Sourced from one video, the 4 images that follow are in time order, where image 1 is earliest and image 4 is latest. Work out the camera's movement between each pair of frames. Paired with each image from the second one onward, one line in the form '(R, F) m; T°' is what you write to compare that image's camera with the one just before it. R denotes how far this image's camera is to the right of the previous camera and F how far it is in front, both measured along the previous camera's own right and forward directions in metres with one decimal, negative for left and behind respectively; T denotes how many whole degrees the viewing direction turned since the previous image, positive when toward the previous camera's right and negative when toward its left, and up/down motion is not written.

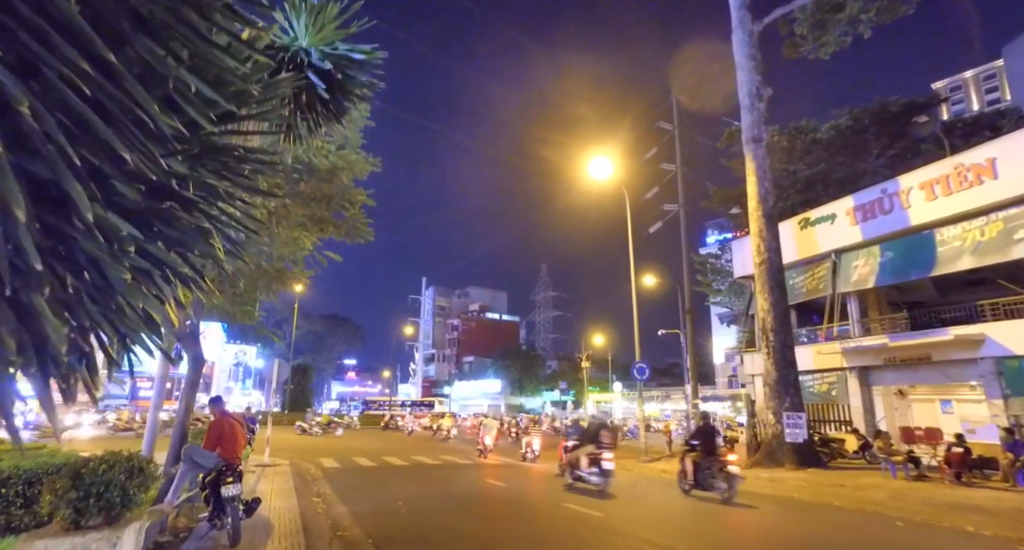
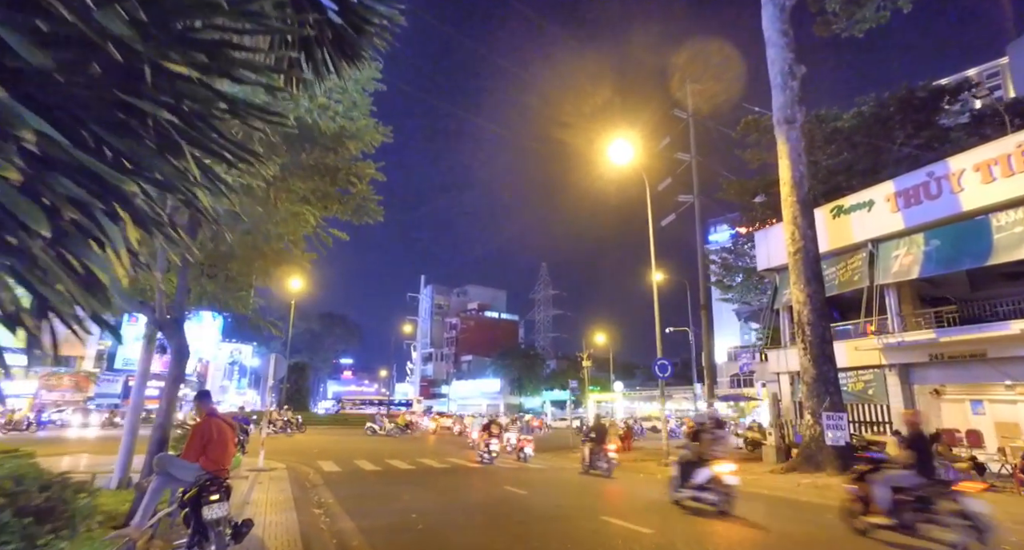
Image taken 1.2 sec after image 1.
(-0.5, +1.3) m; 0°
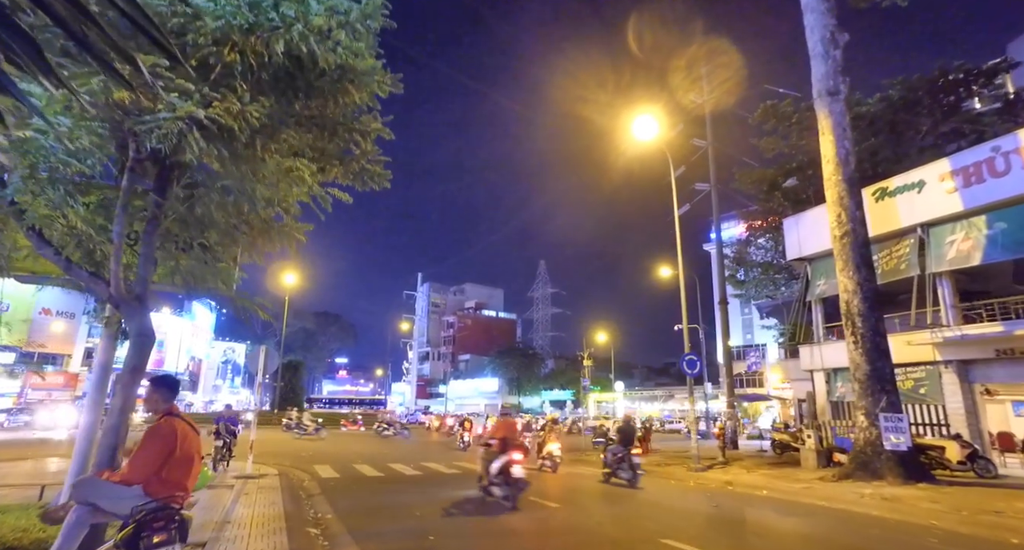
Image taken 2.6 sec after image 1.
(-0.6, +1.6) m; 0°
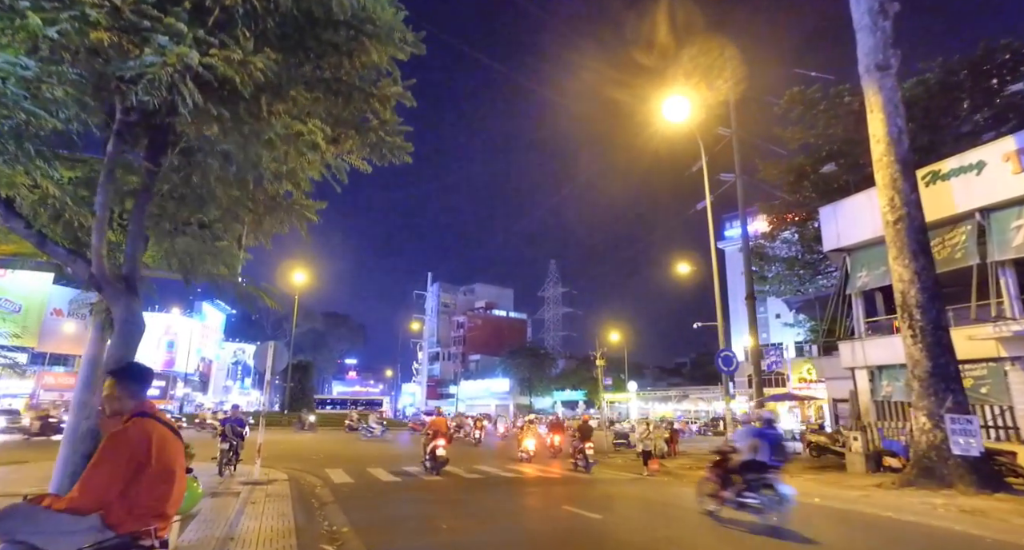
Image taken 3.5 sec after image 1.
(-0.4, +1.0) m; -1°
